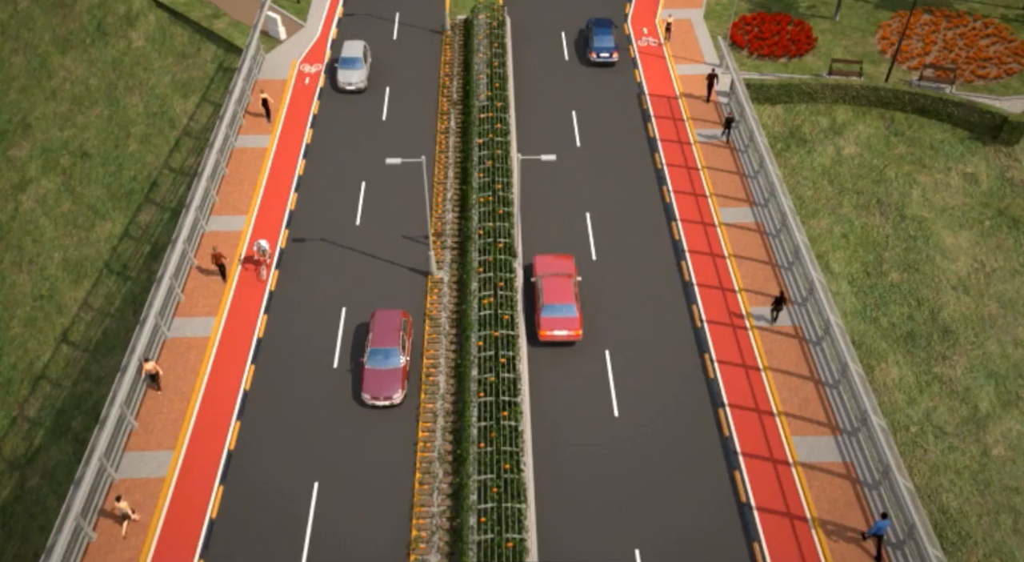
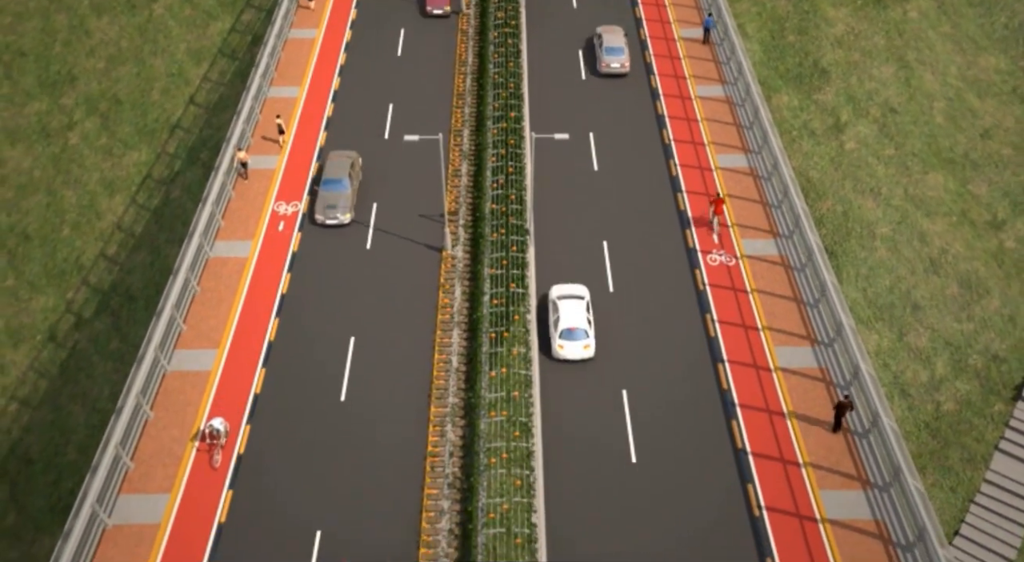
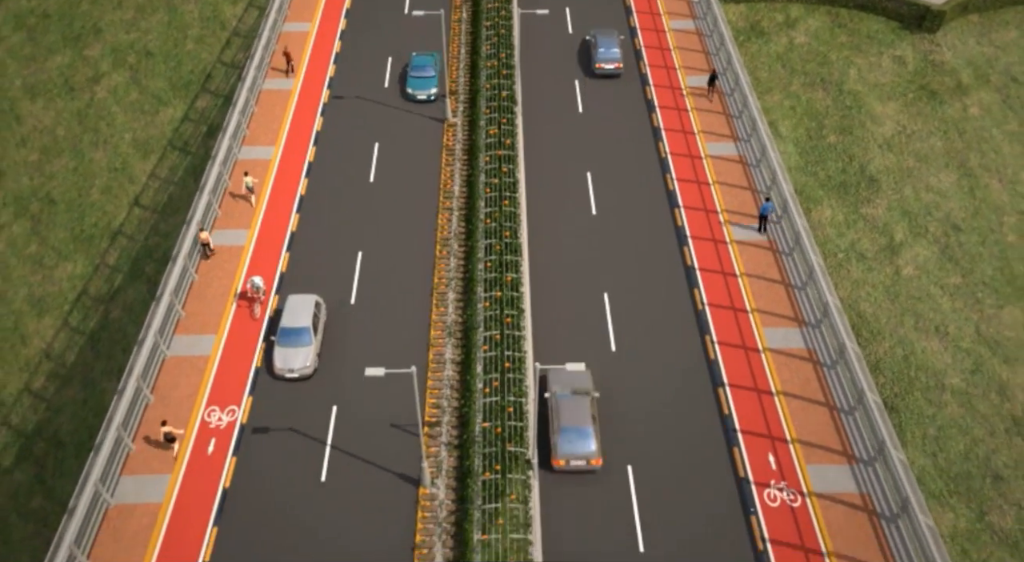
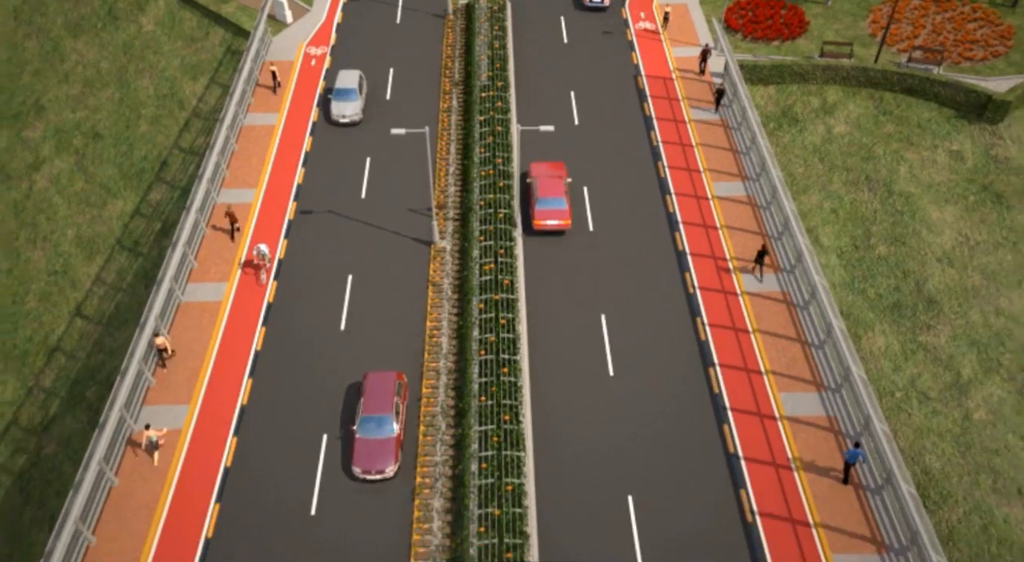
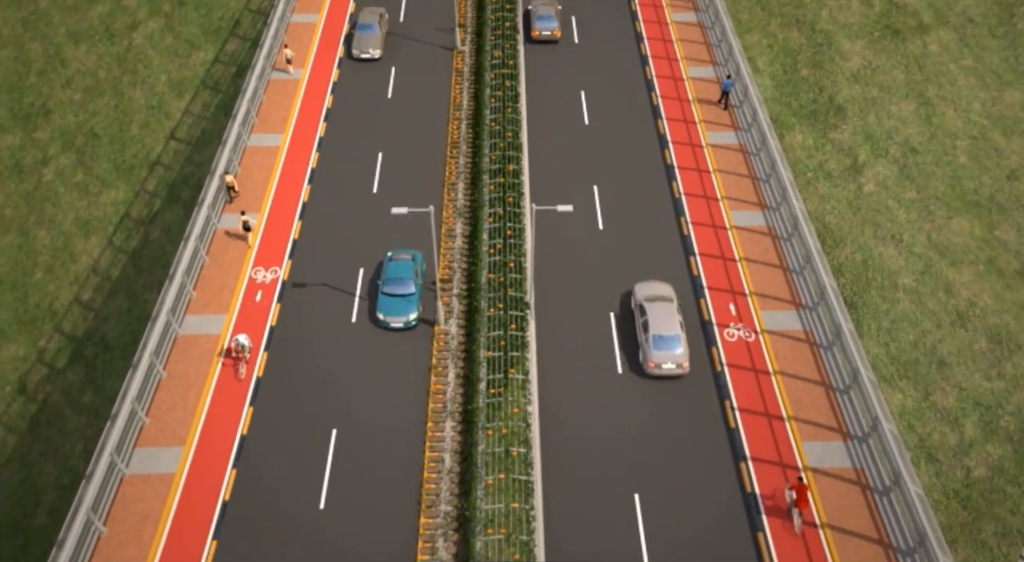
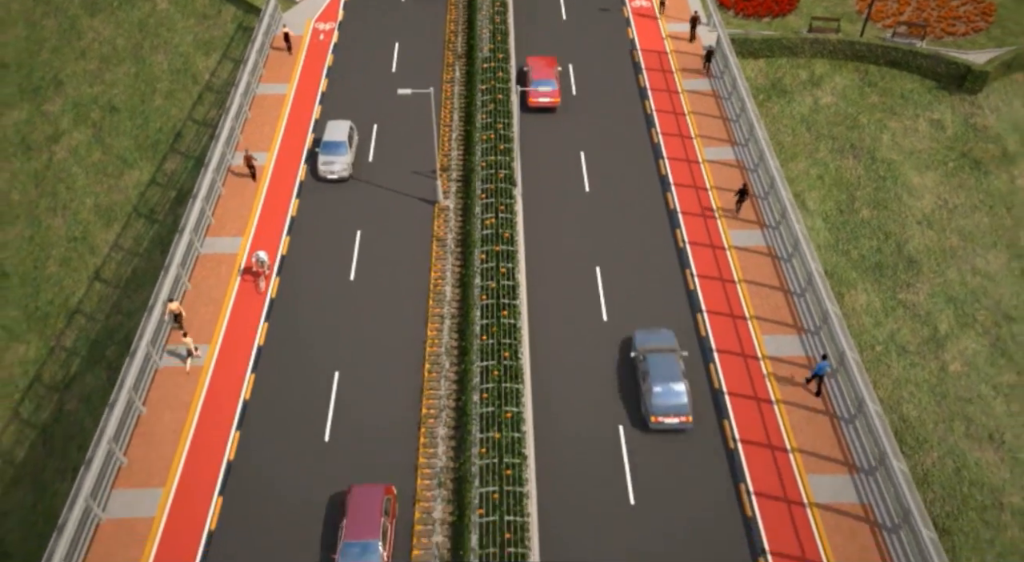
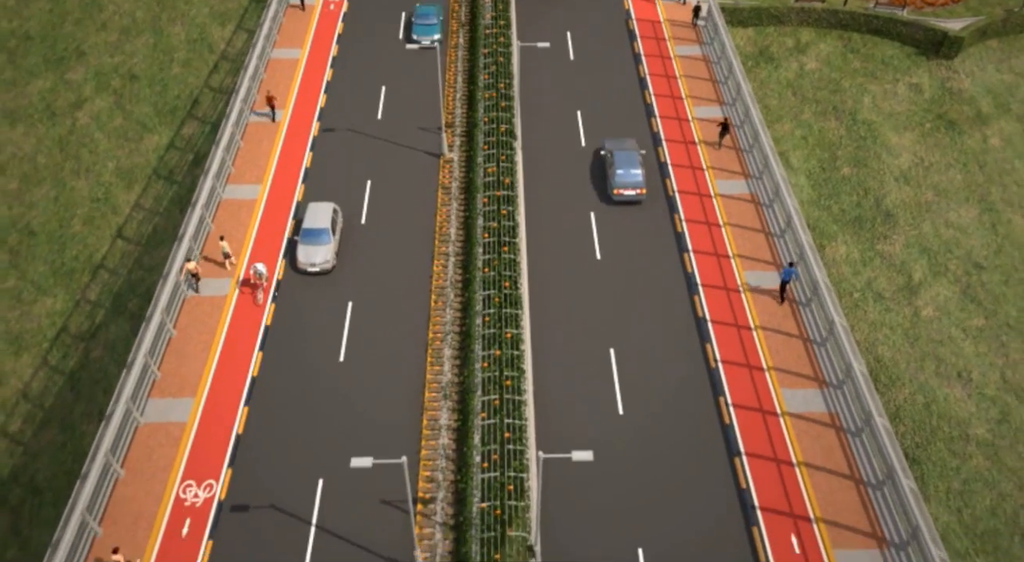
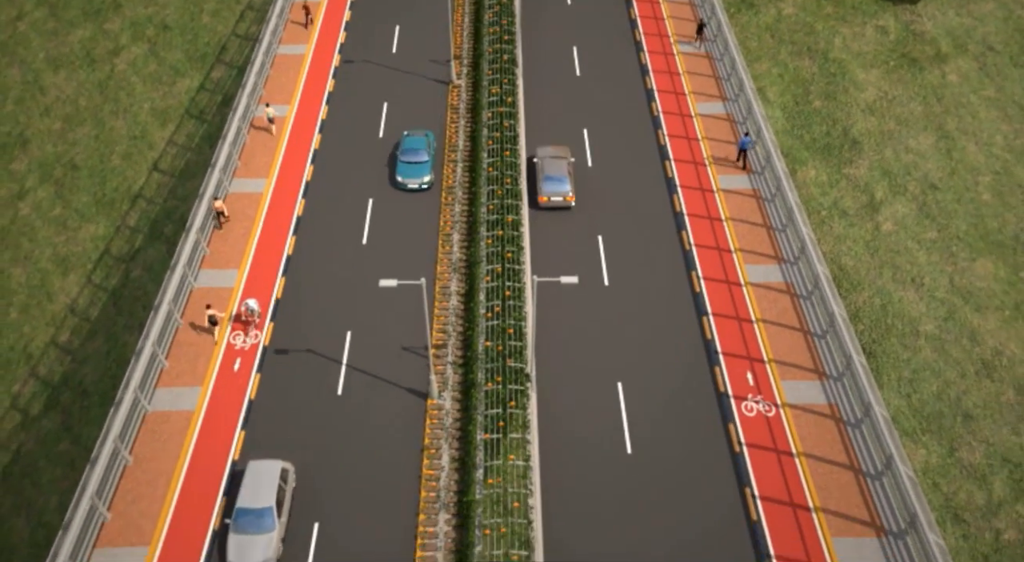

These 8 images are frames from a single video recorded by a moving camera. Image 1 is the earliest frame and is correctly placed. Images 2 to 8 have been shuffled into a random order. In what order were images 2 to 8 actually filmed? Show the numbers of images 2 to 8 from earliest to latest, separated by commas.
4, 6, 7, 3, 8, 5, 2
